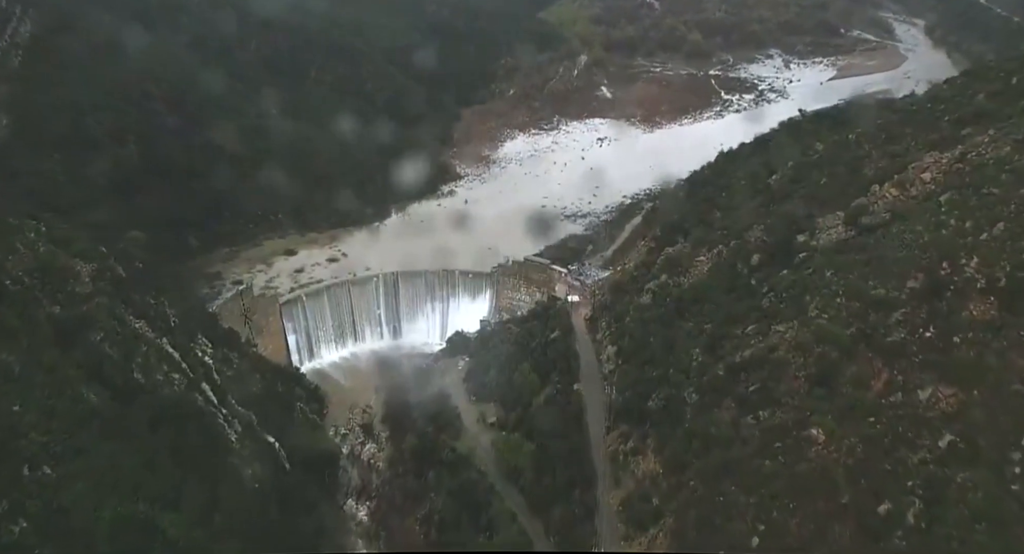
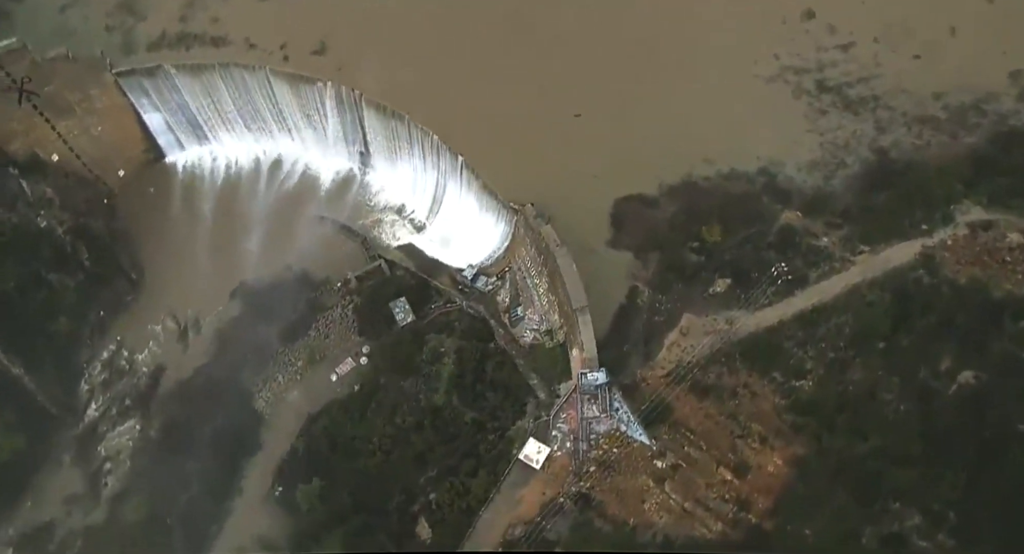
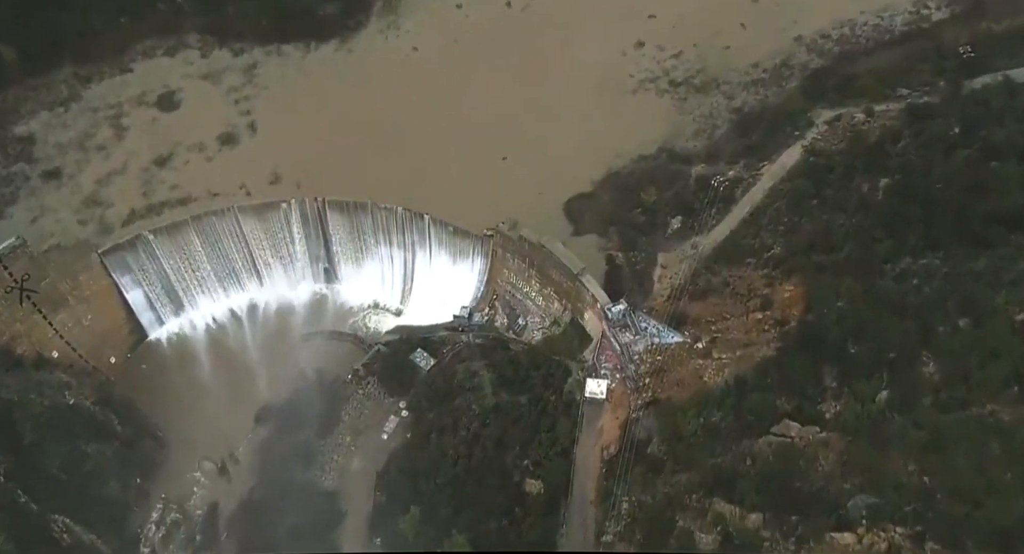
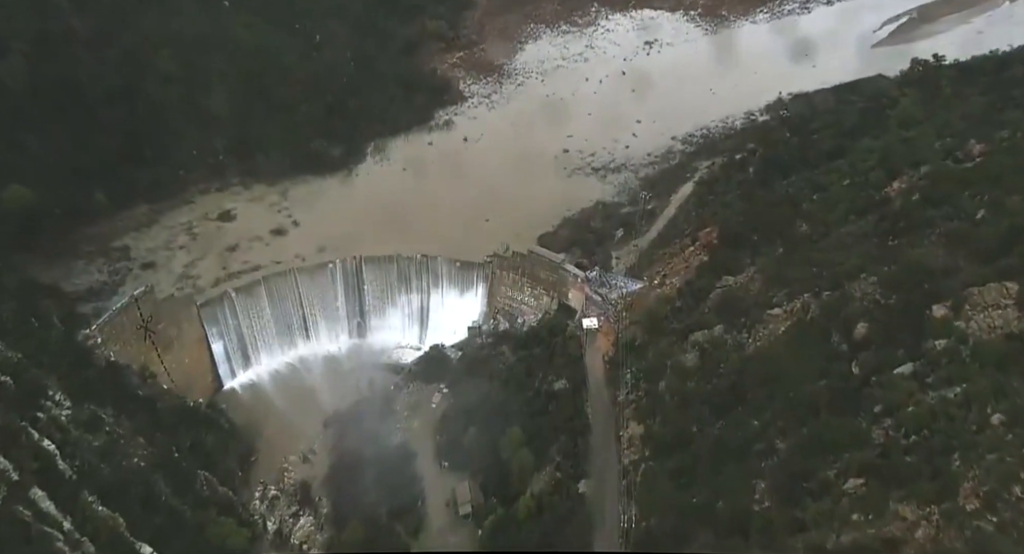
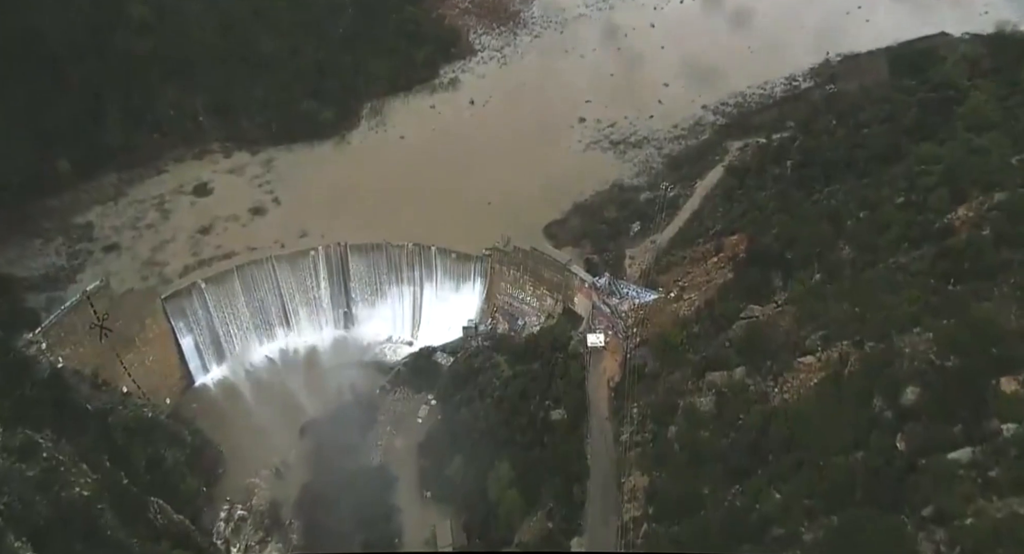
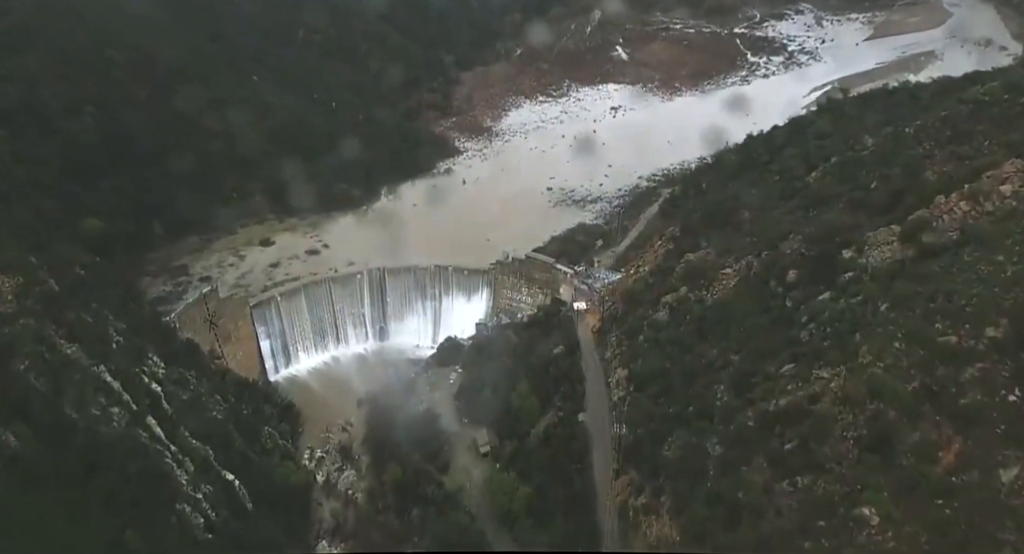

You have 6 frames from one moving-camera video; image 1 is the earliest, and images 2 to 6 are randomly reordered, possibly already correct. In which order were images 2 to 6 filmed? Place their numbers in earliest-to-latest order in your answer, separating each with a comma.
6, 4, 5, 3, 2
